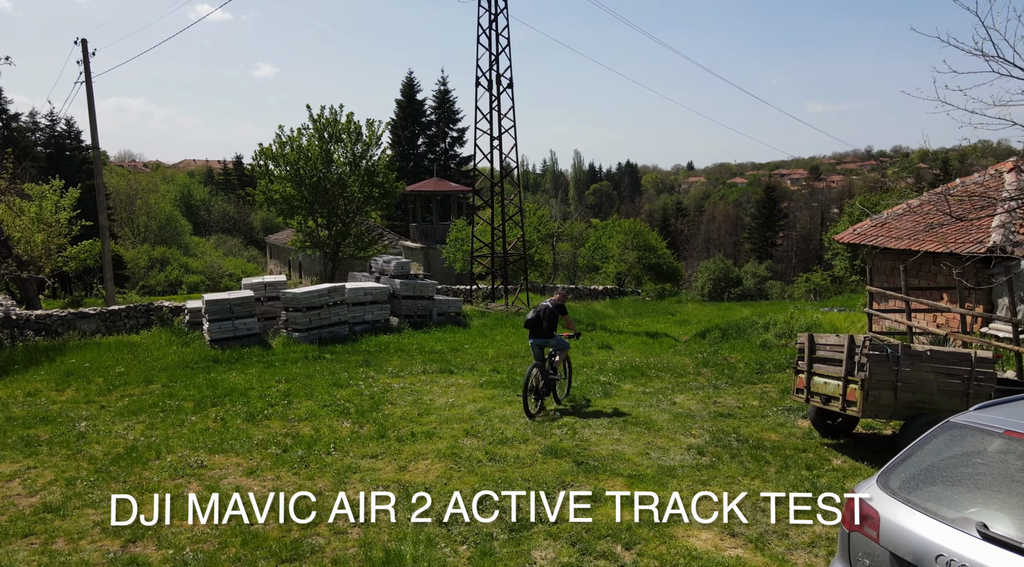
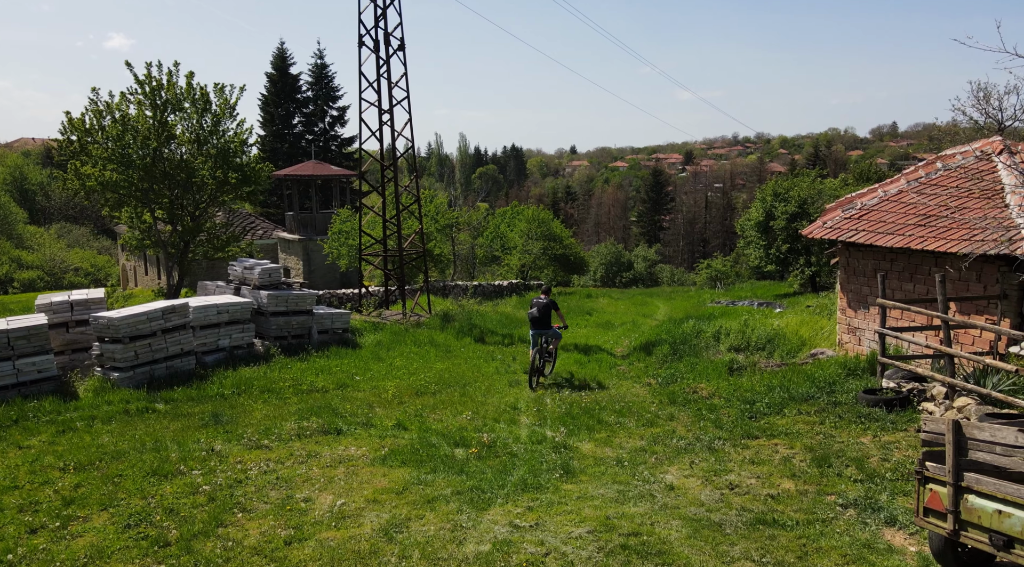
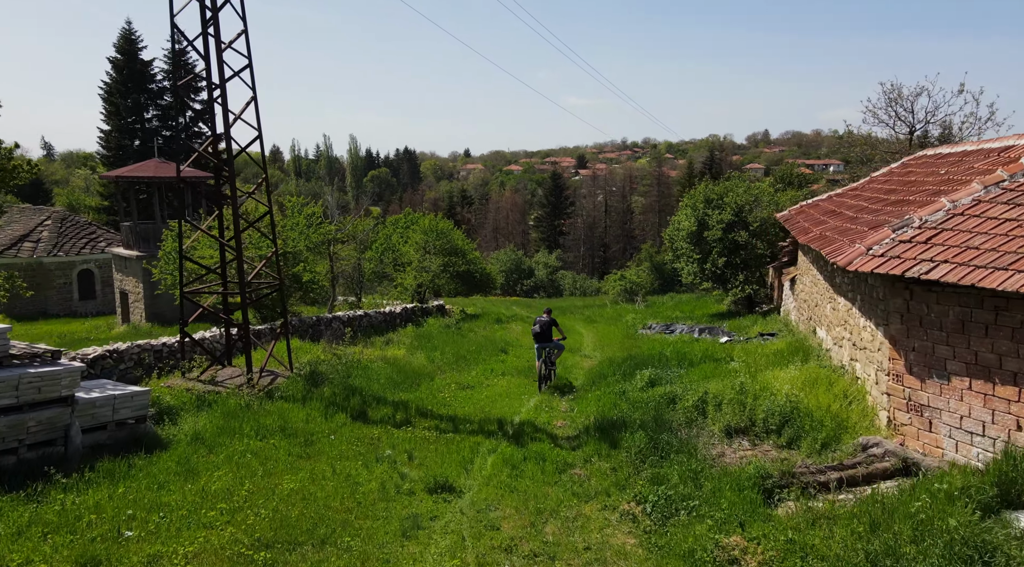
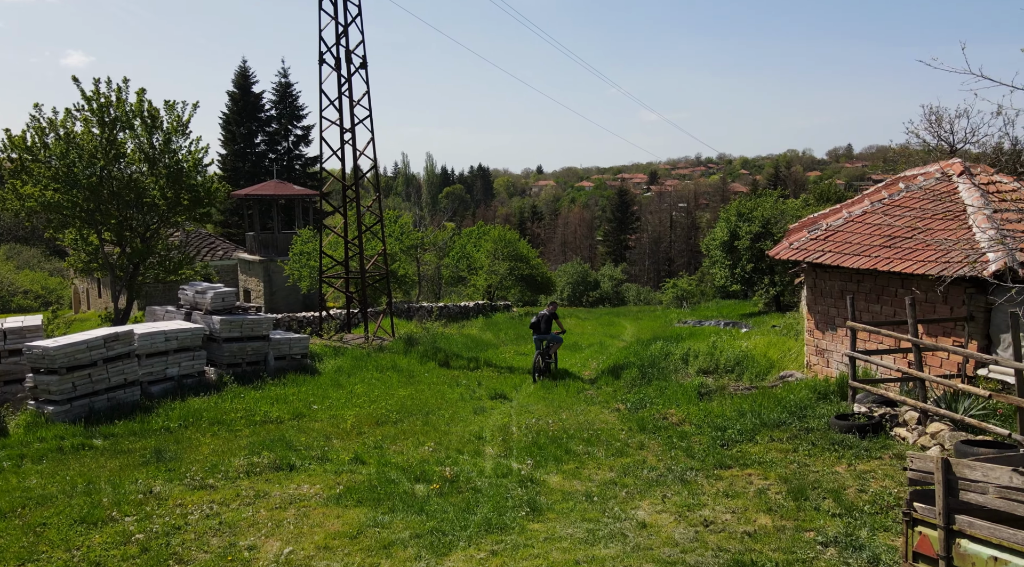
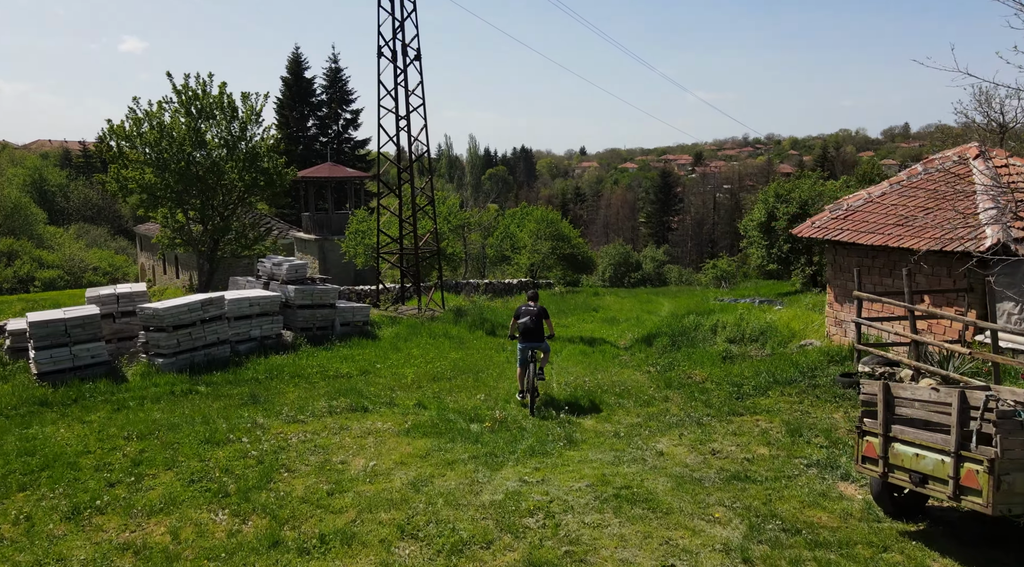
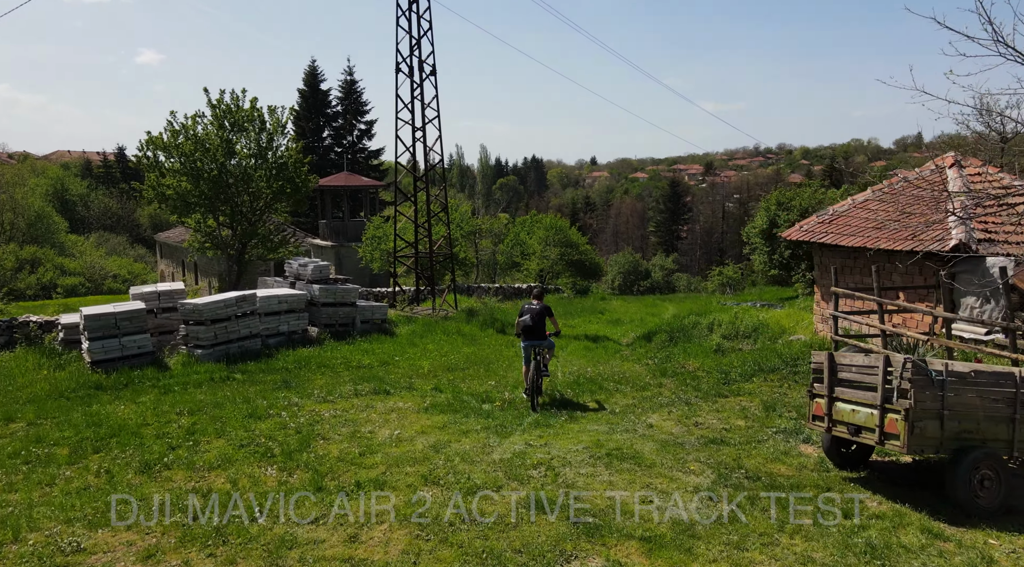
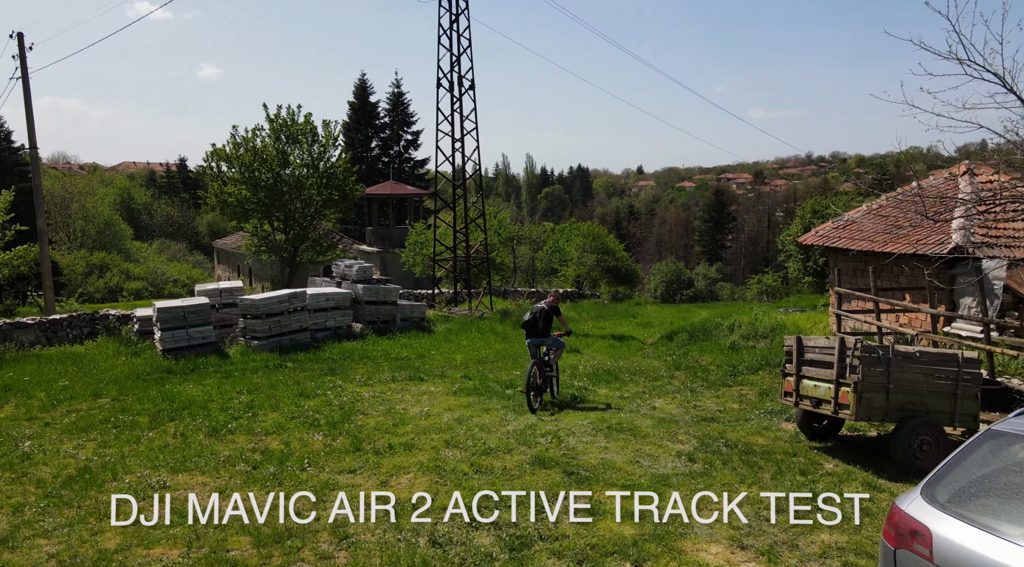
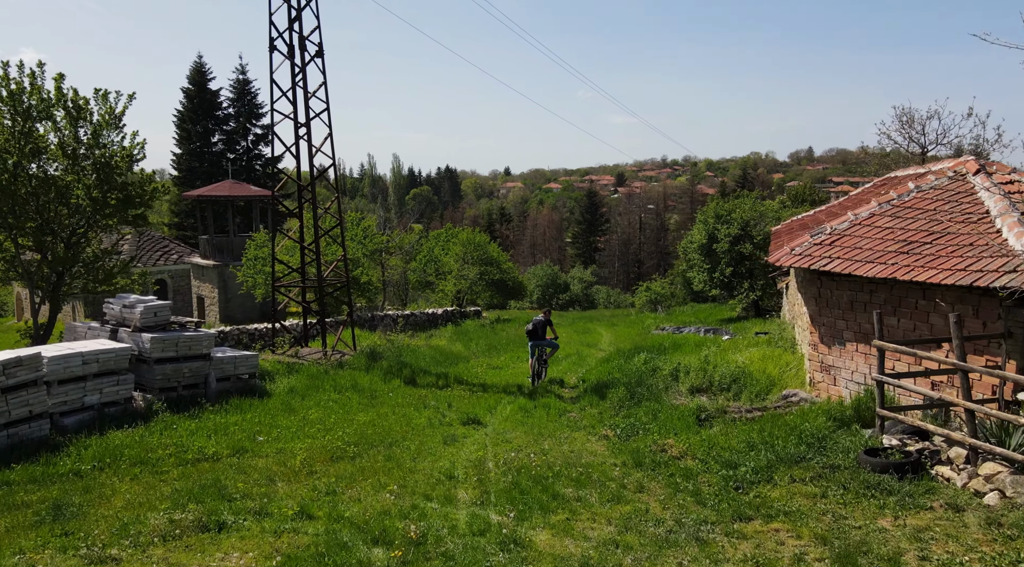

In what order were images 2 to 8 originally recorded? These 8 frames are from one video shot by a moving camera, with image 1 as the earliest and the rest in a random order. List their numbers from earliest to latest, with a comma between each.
7, 6, 5, 2, 4, 8, 3
